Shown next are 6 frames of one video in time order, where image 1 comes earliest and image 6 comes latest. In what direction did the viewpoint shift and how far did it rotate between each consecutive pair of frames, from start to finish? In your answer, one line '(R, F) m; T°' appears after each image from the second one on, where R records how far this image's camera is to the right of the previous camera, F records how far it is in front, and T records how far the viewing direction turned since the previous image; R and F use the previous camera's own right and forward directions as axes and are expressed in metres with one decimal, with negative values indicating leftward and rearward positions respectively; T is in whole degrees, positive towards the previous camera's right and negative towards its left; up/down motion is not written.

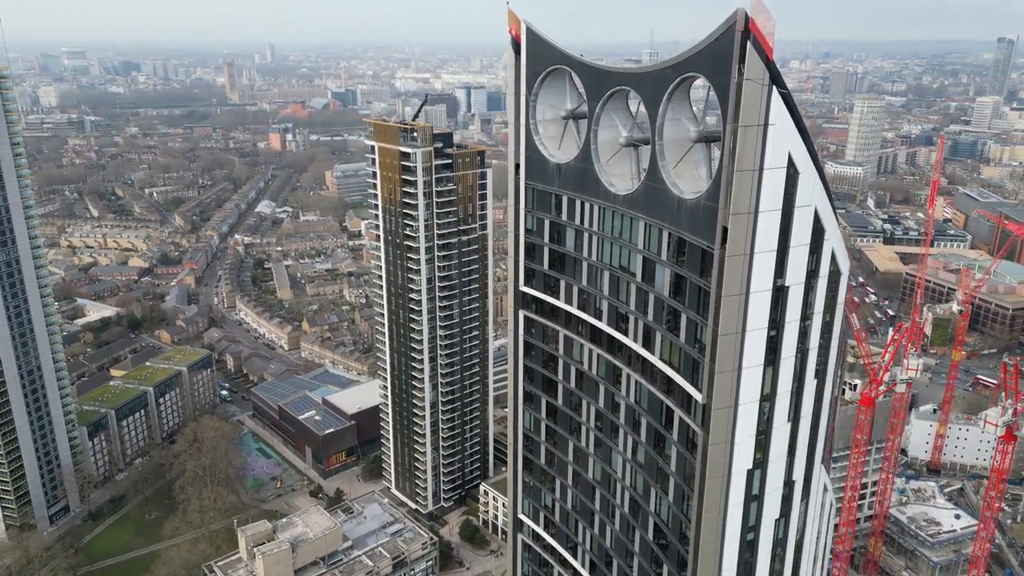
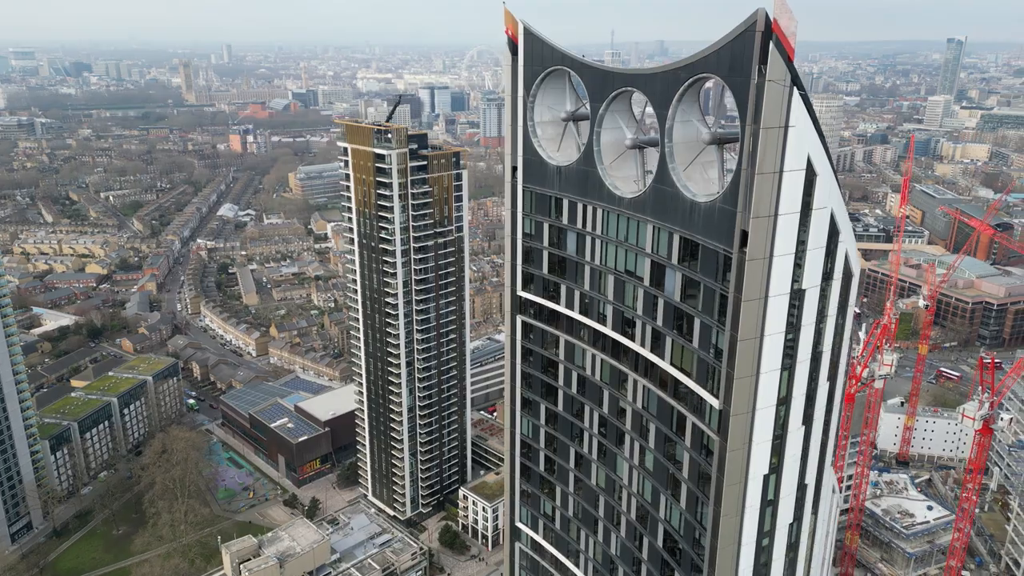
(-1.3, +0.6) m; +3°
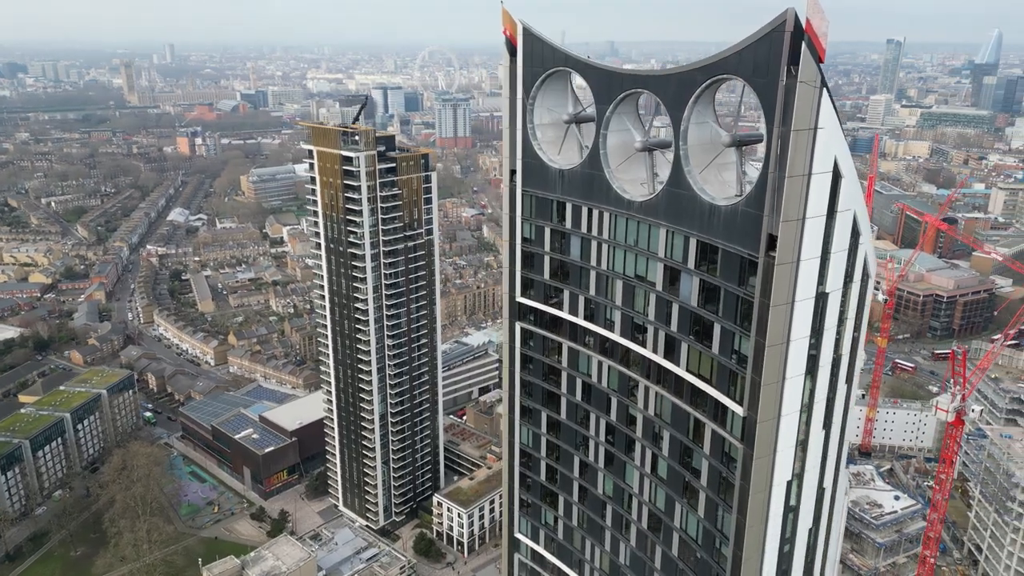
(-1.7, +0.8) m; +4°
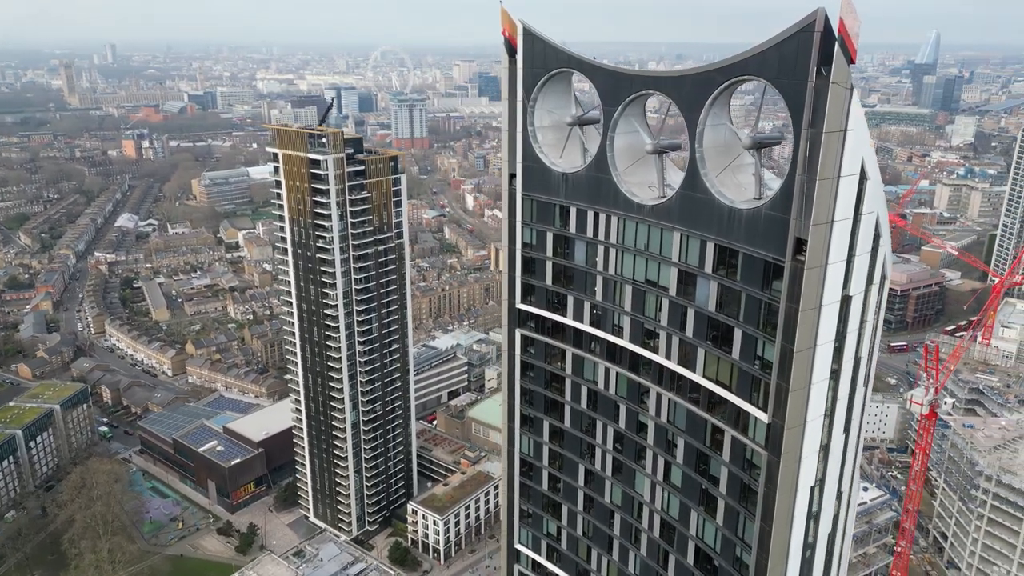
(-1.7, +0.8) m; +3°
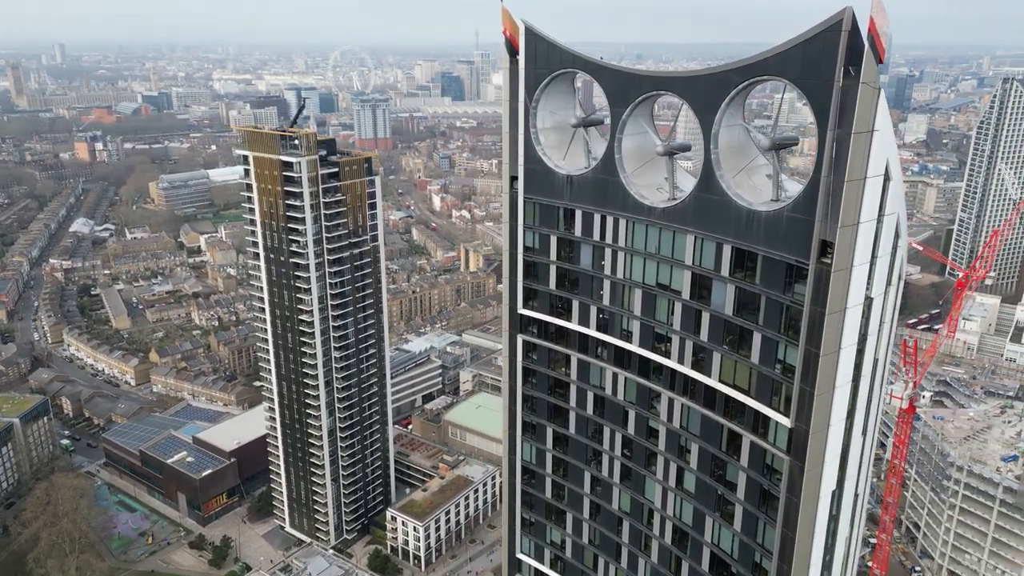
(-1.4, +0.6) m; +3°
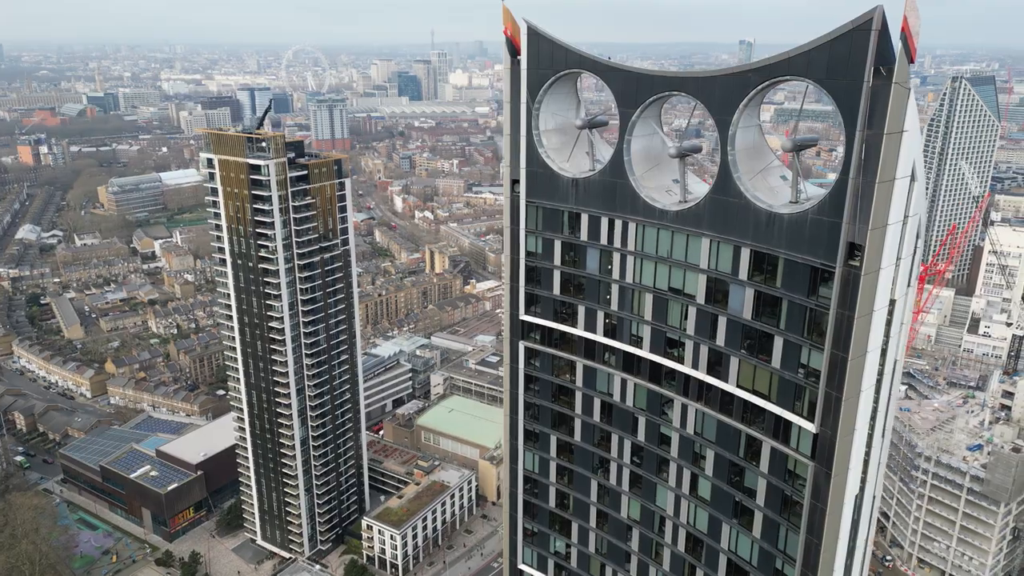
(-1.5, +0.7) m; +3°
